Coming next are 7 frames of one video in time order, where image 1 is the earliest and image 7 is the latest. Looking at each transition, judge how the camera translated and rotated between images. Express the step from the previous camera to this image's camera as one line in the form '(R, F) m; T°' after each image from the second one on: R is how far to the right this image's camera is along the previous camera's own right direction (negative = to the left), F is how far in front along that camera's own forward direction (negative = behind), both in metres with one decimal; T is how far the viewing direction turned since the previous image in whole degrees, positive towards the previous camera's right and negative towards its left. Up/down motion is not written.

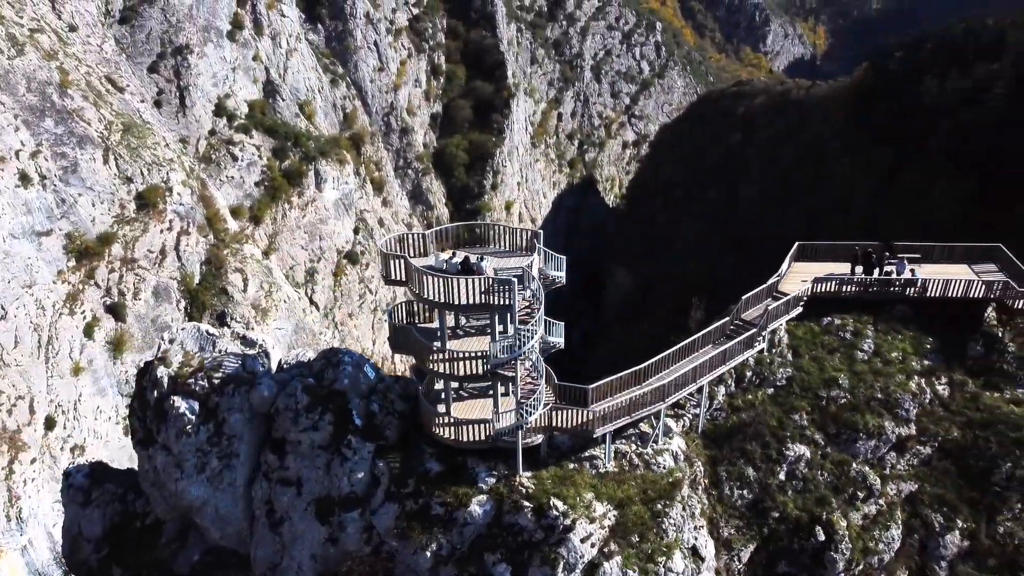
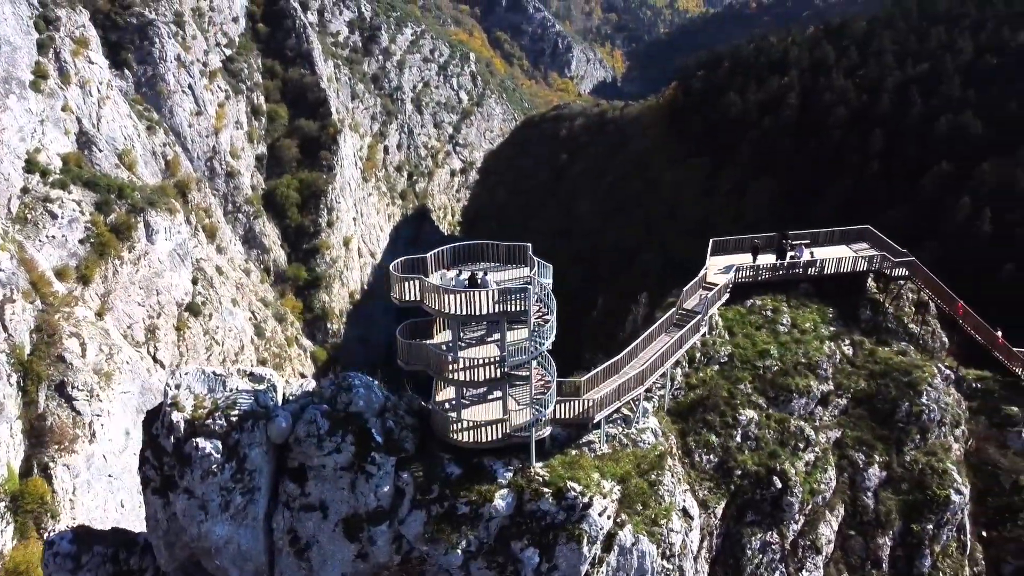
(-3.2, -1.2) m; +12°
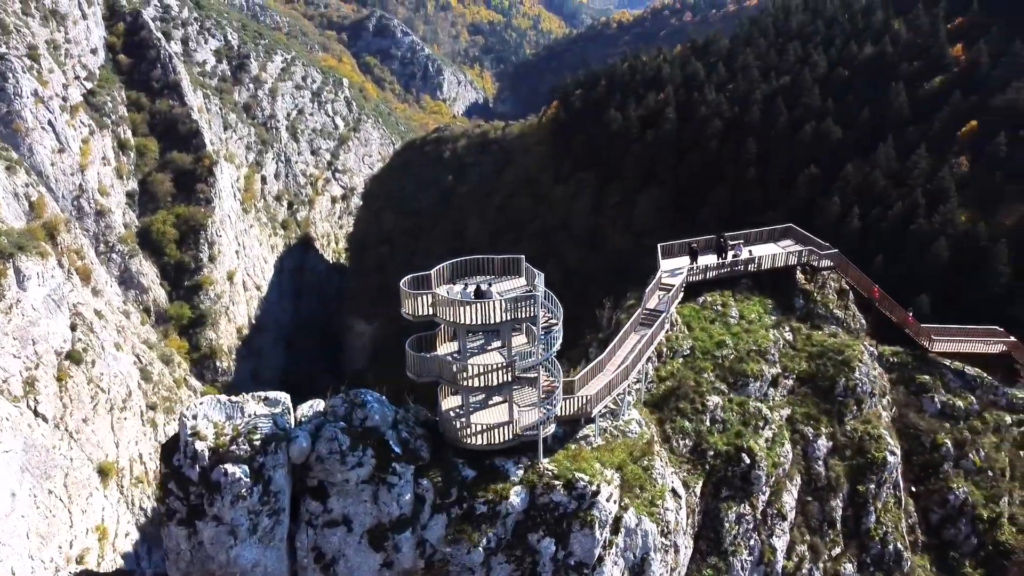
(-2.4, -1.0) m; +8°
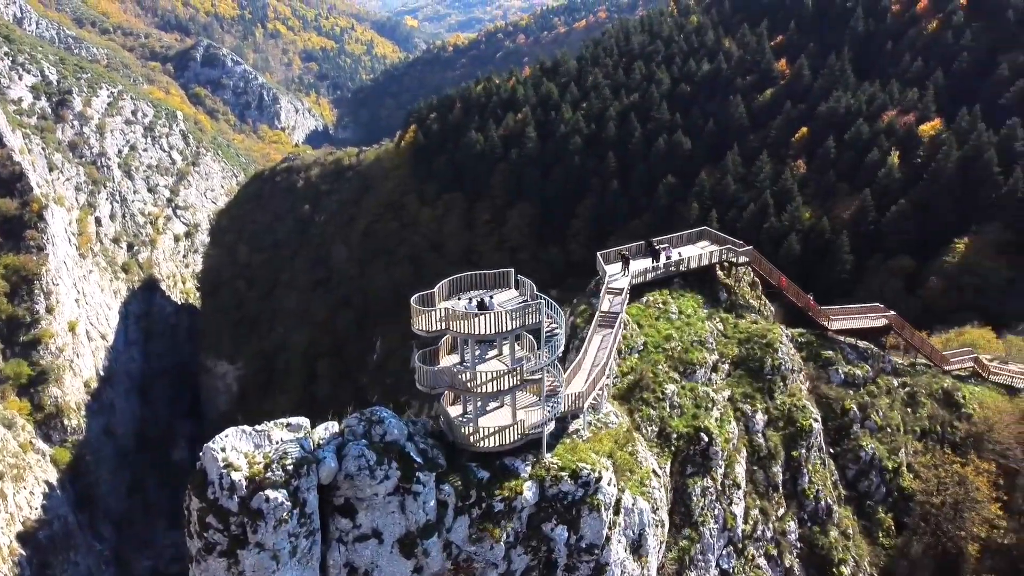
(-3.2, -1.1) m; +11°
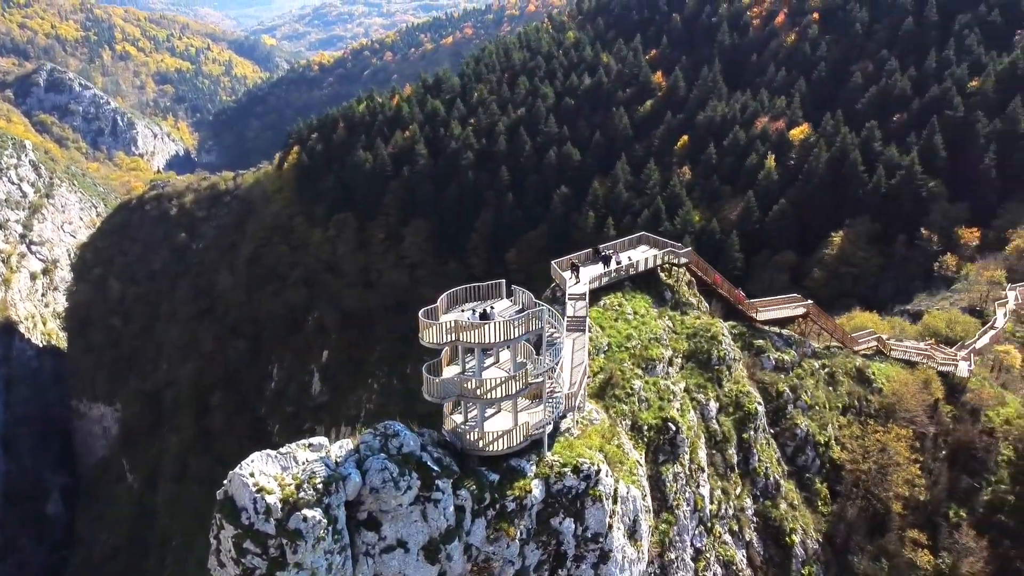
(-2.8, -0.8) m; +9°
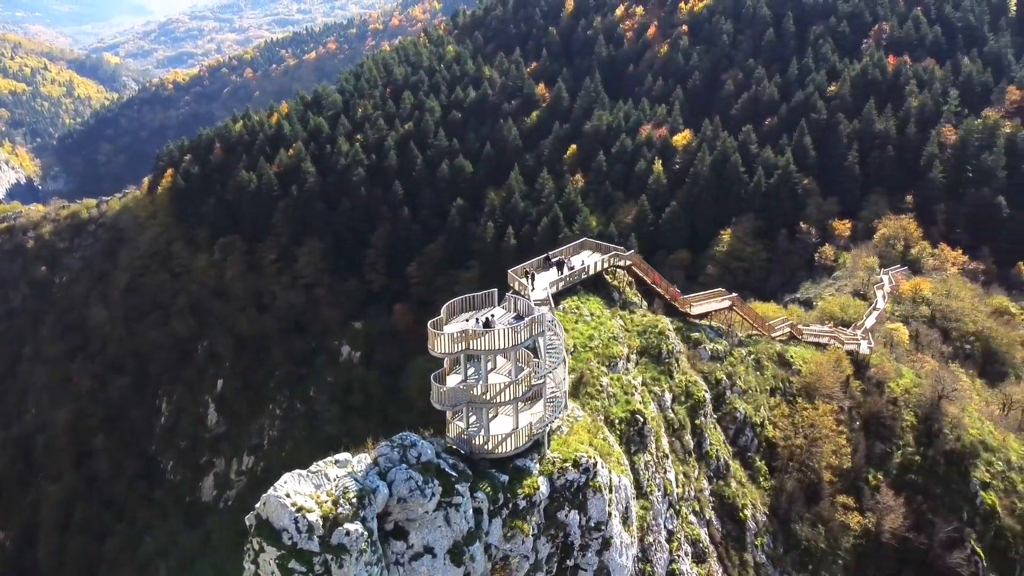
(-3.0, -0.7) m; +9°
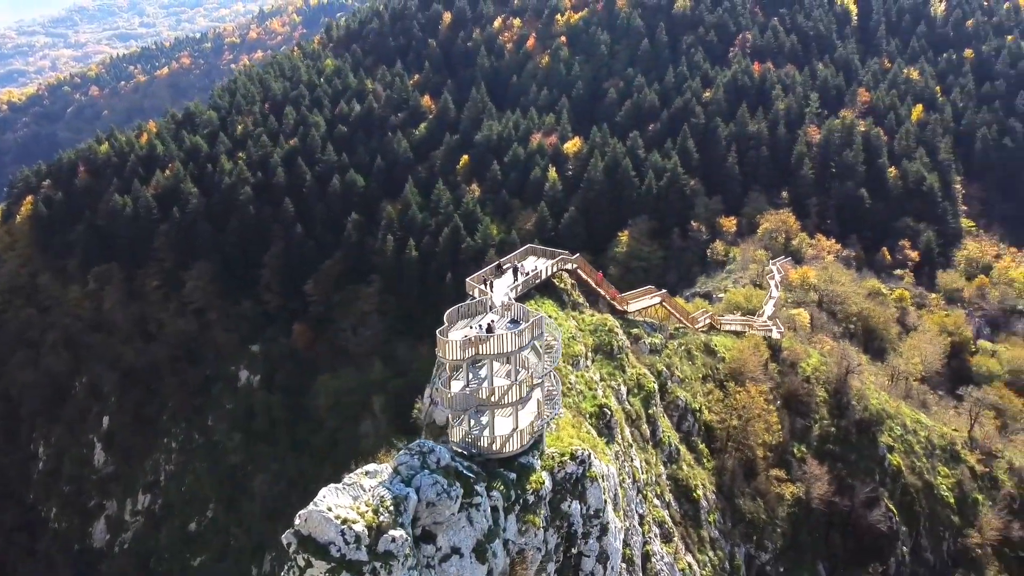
(-3.1, -0.7) m; +9°
